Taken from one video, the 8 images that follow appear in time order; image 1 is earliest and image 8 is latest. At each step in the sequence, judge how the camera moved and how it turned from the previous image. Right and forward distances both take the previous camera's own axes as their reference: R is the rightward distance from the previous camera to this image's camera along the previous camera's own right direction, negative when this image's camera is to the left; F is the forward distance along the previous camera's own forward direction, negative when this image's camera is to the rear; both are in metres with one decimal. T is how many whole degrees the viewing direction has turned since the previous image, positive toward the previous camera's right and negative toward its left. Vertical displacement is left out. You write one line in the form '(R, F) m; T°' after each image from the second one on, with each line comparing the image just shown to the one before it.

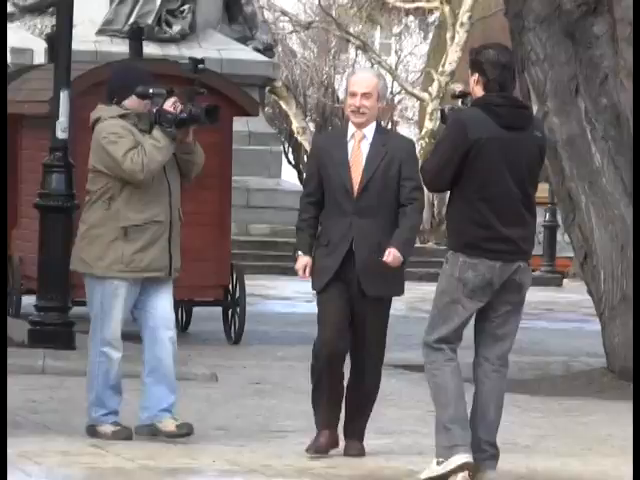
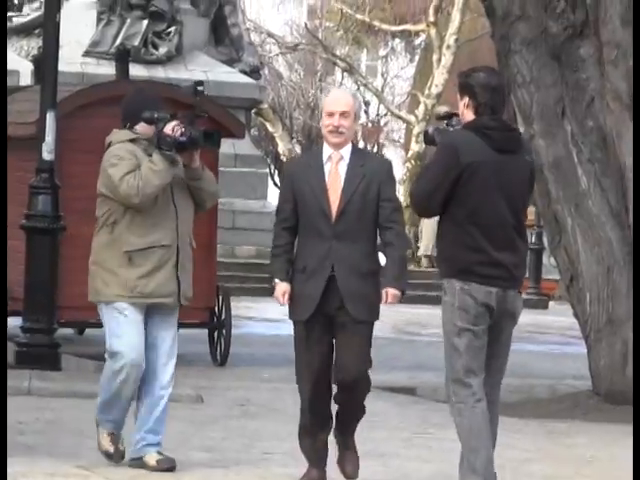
(+0.1, 0.0) m; 0°
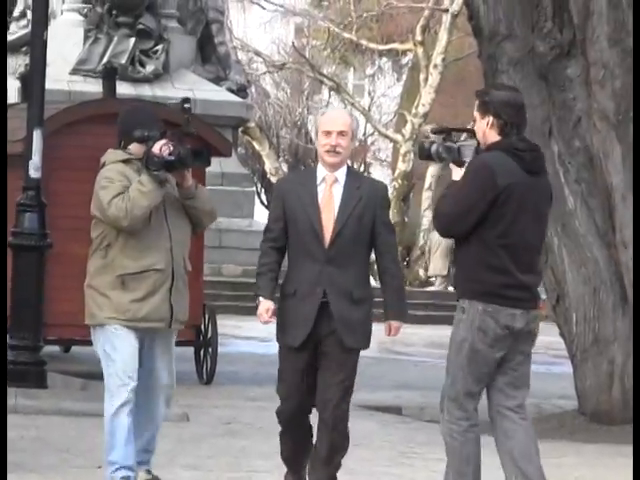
(0.0, 0.0) m; 0°
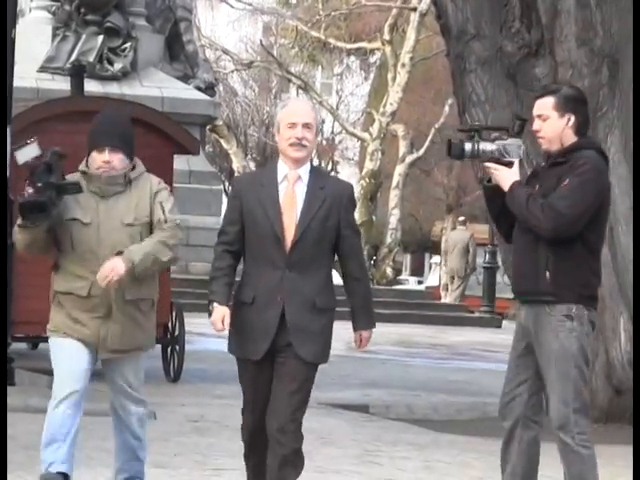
(0.0, 0.0) m; +1°
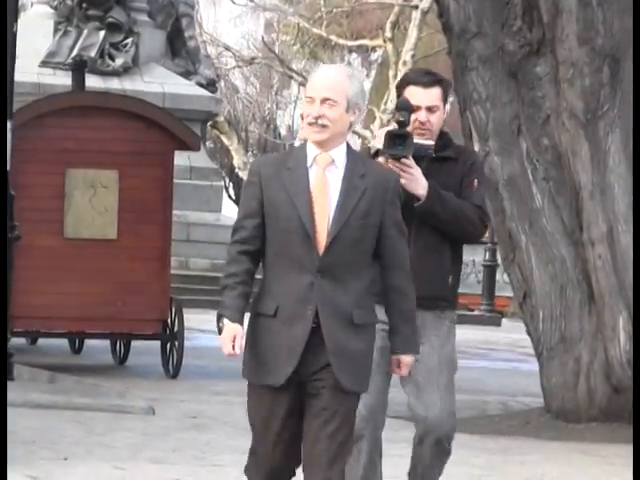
(0.0, 0.0) m; 0°
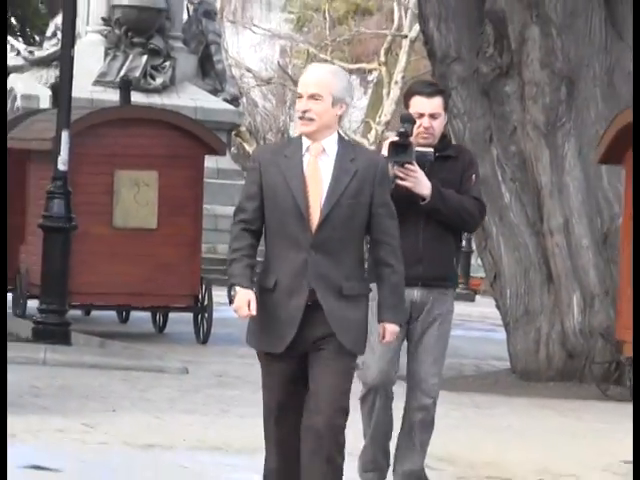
(0.0, -2.5) m; 0°
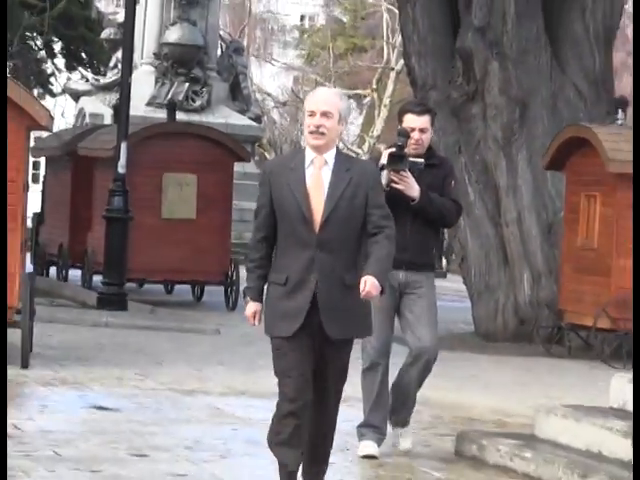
(+0.1, -3.9) m; 0°
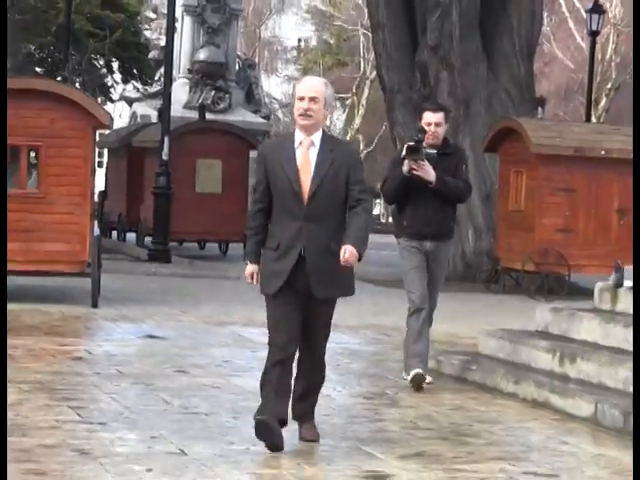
(+0.3, -6.1) m; -1°
